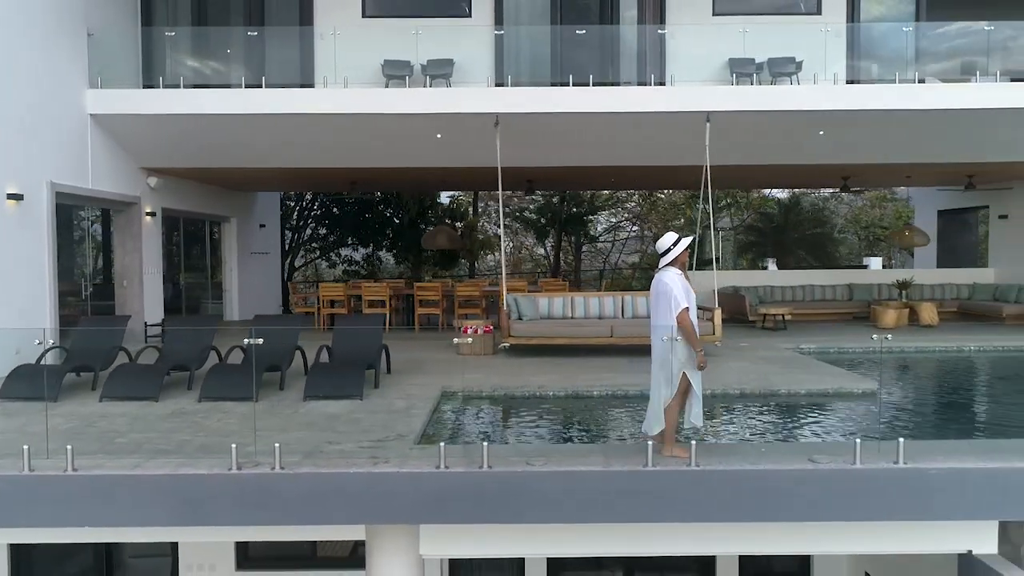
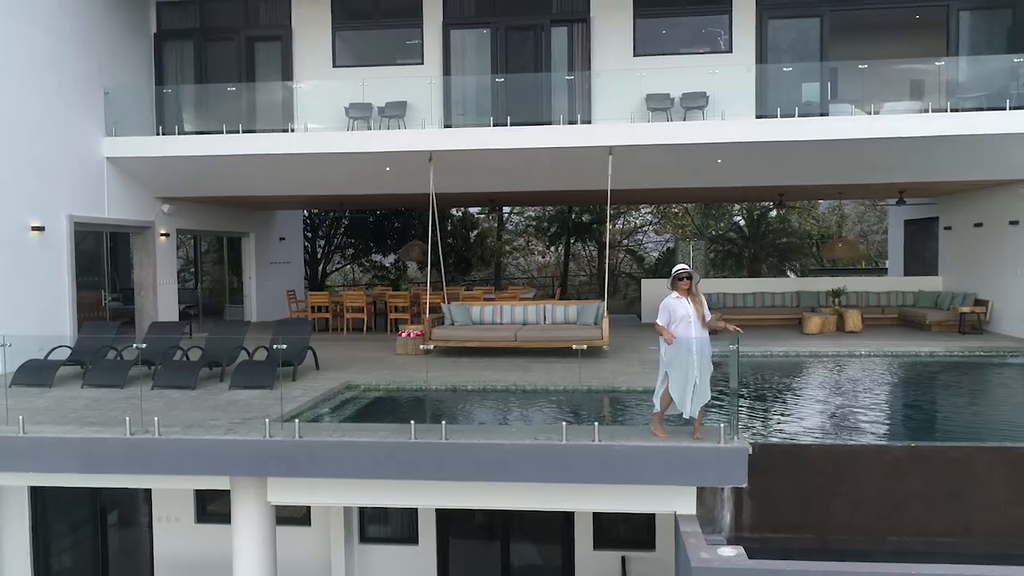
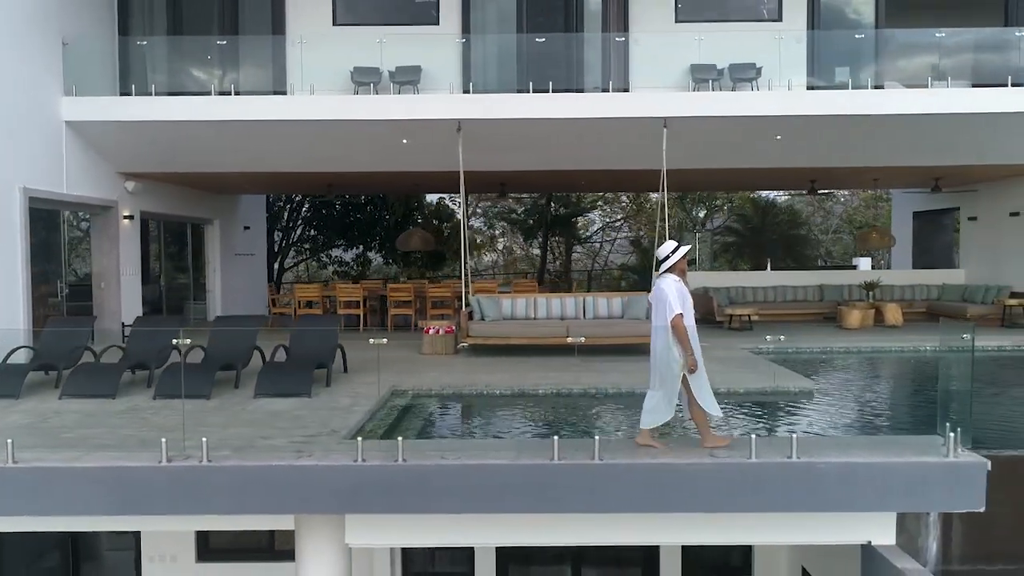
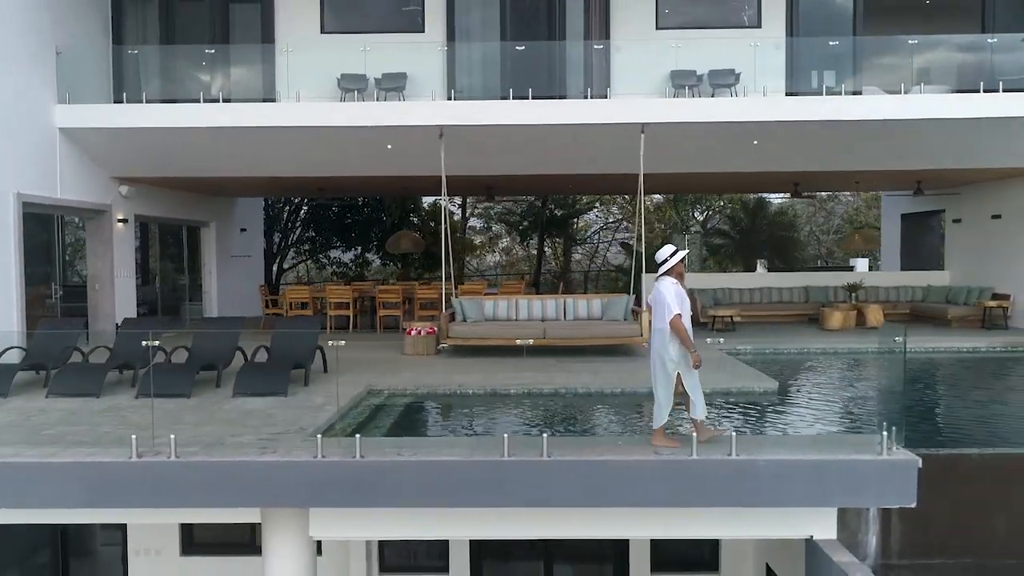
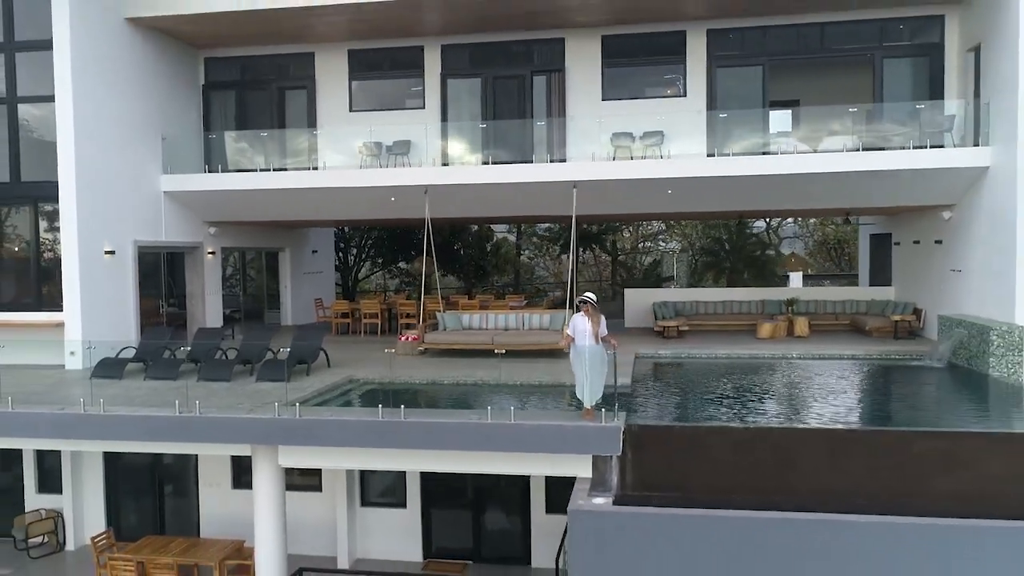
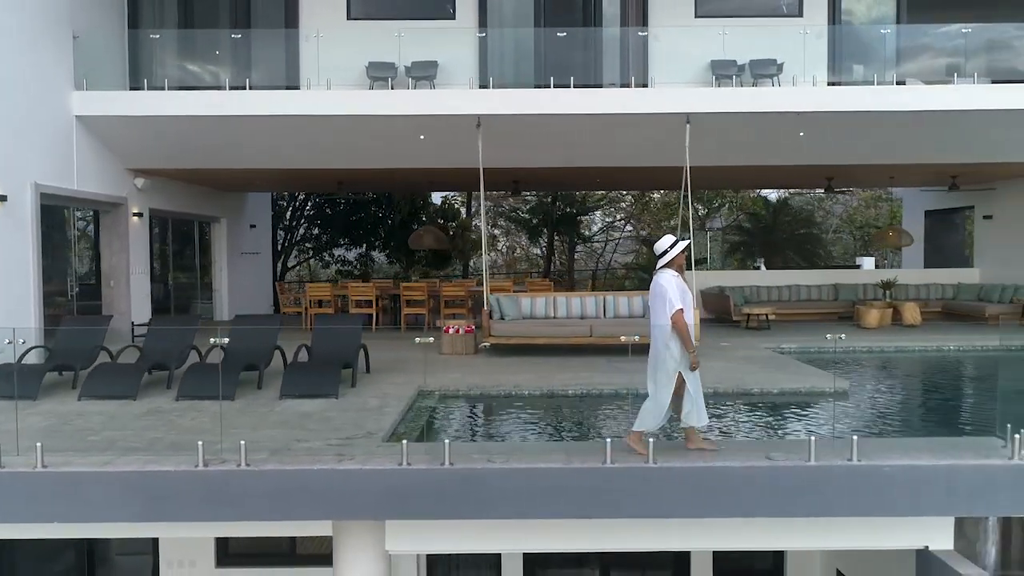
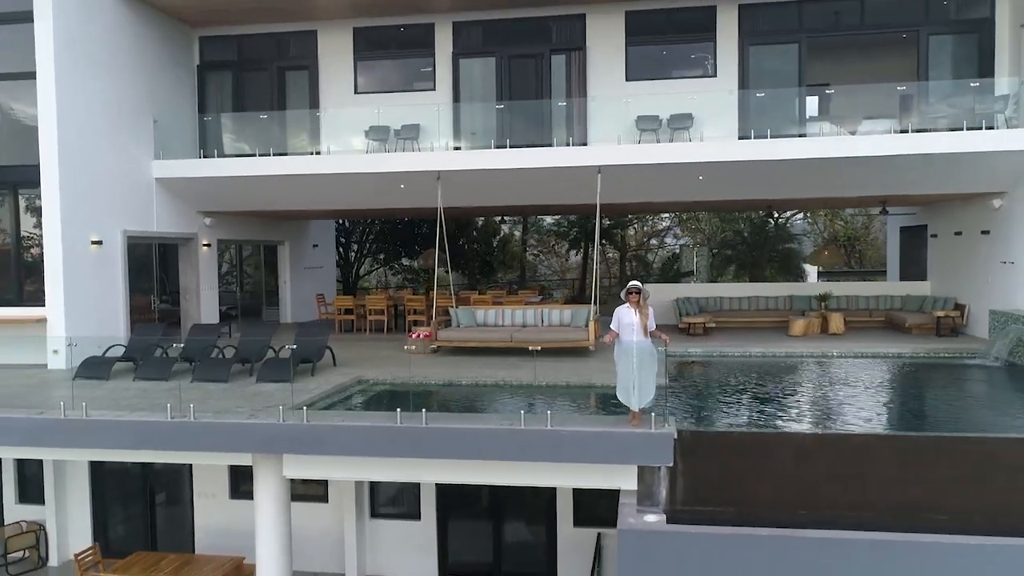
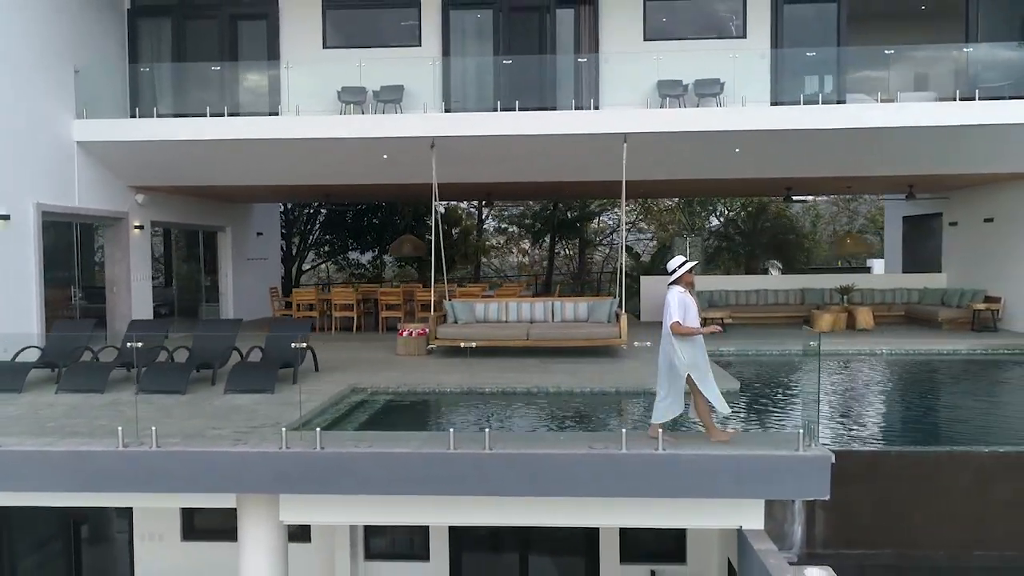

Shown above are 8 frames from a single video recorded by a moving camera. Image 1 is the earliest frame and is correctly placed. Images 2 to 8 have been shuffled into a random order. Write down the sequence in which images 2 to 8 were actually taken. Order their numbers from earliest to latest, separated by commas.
6, 3, 4, 8, 2, 7, 5
